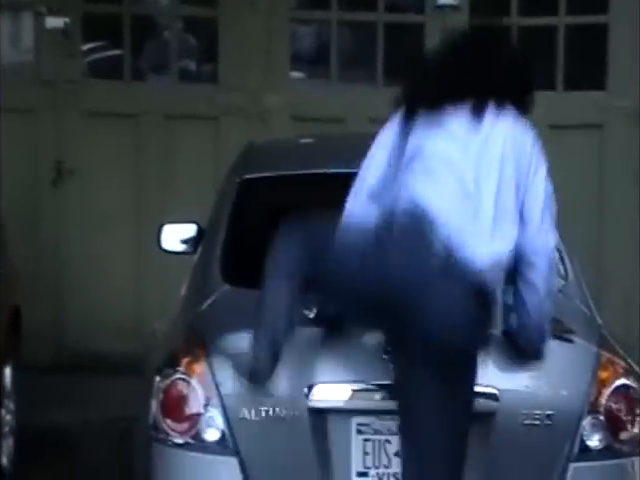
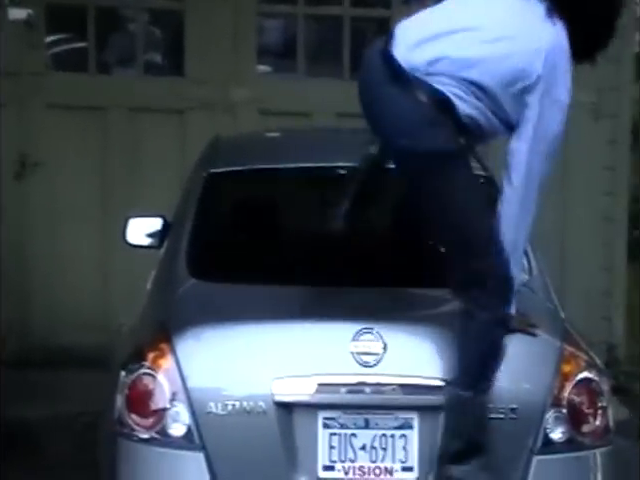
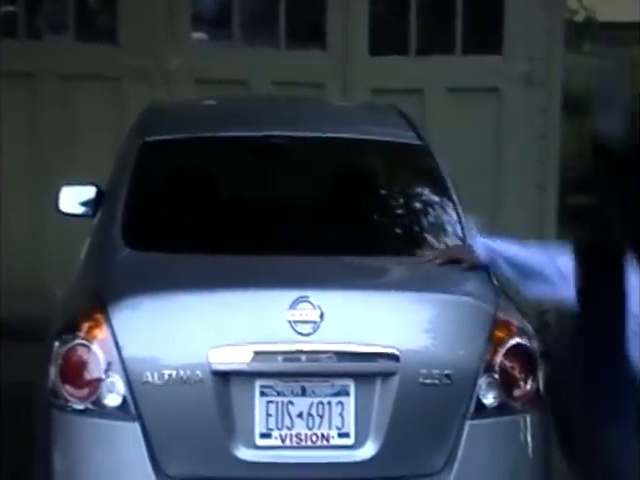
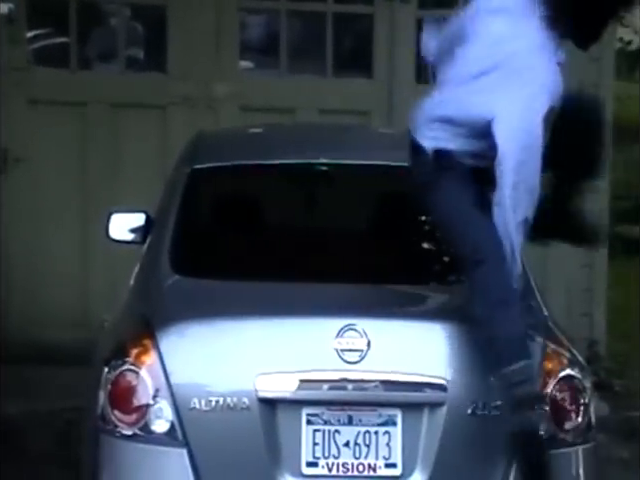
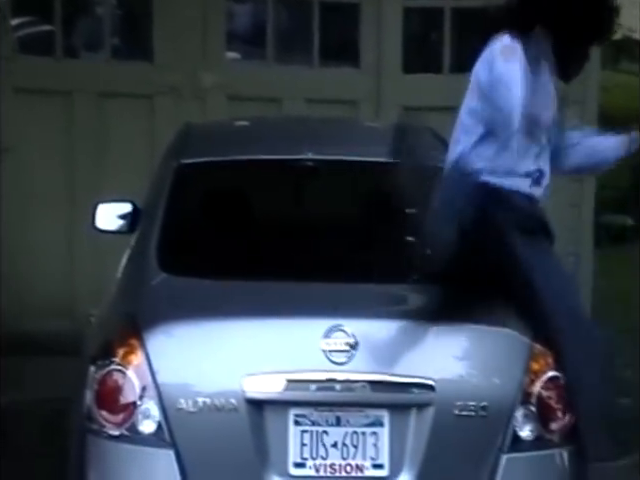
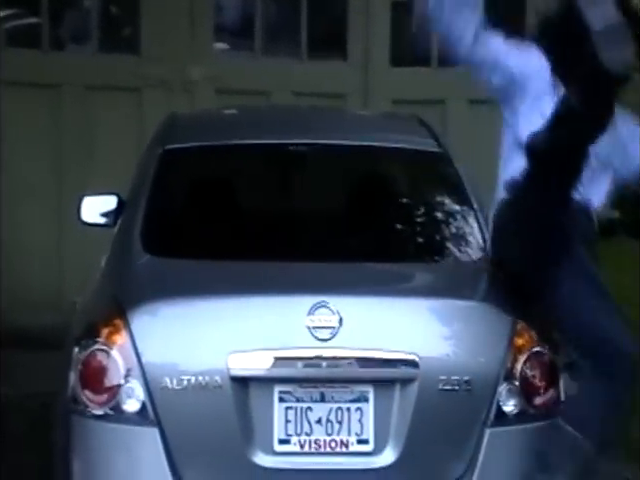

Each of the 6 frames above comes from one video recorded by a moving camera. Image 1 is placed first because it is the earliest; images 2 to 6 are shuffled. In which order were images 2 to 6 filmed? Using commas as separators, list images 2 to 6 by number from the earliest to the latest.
2, 4, 5, 6, 3
